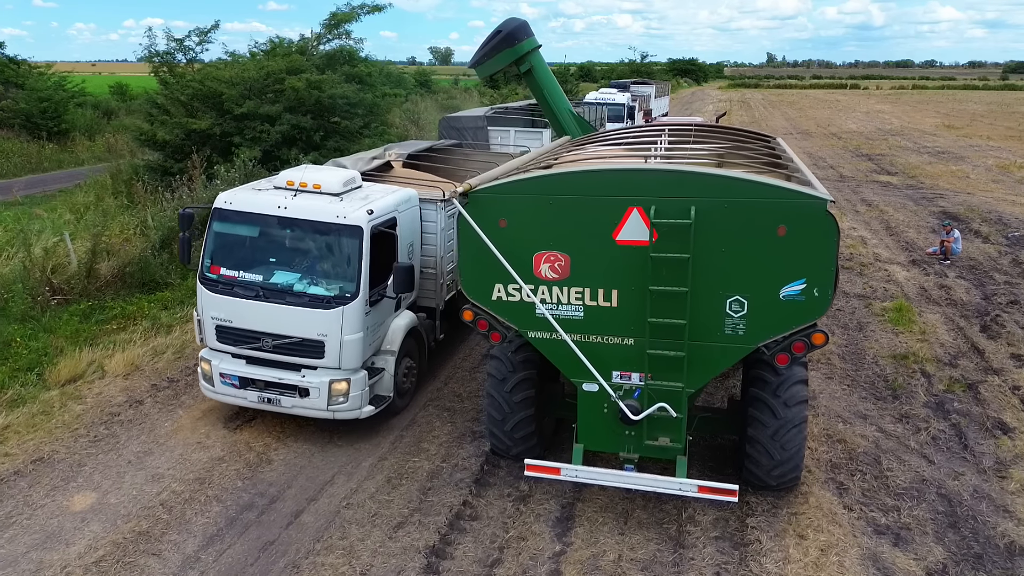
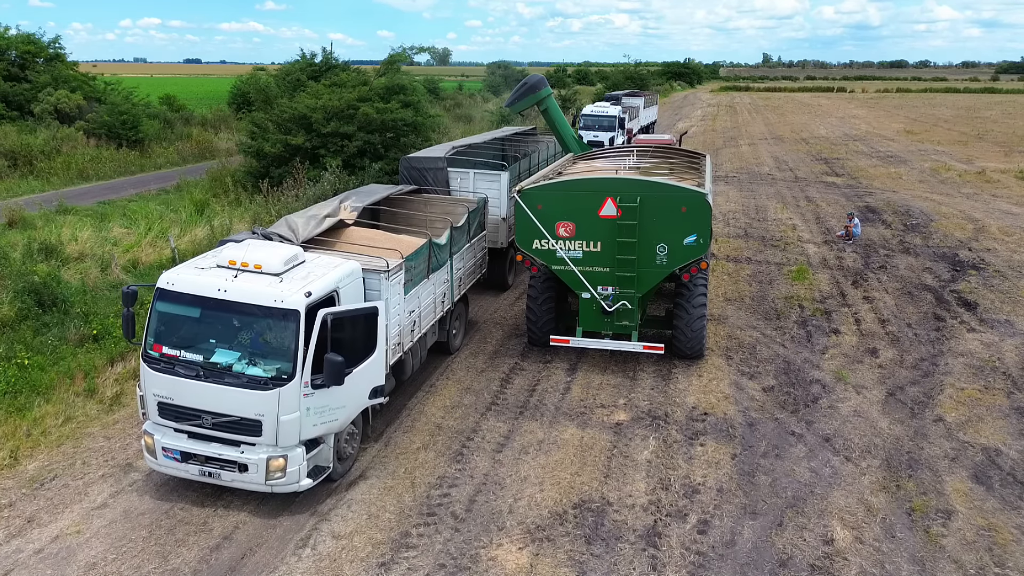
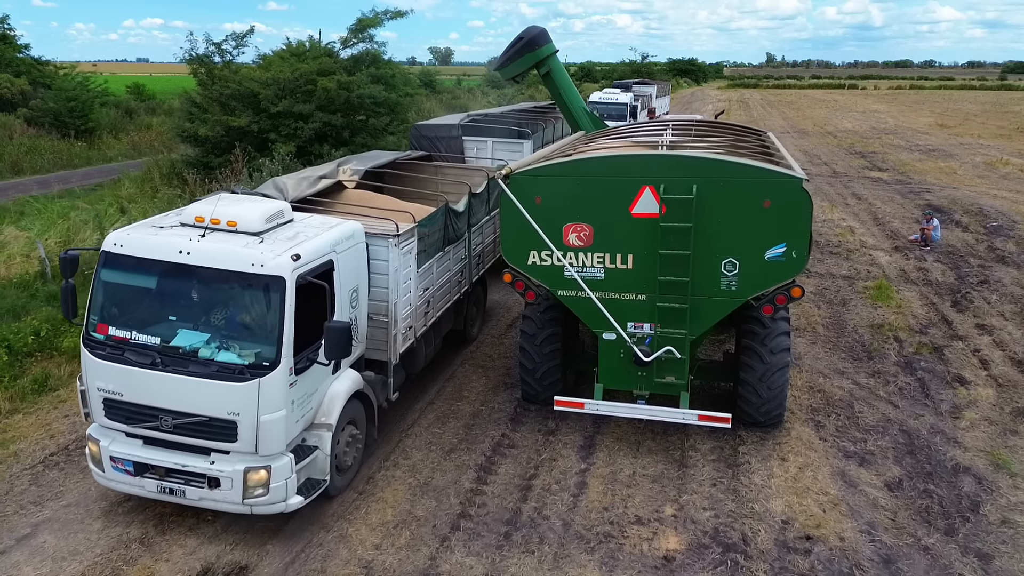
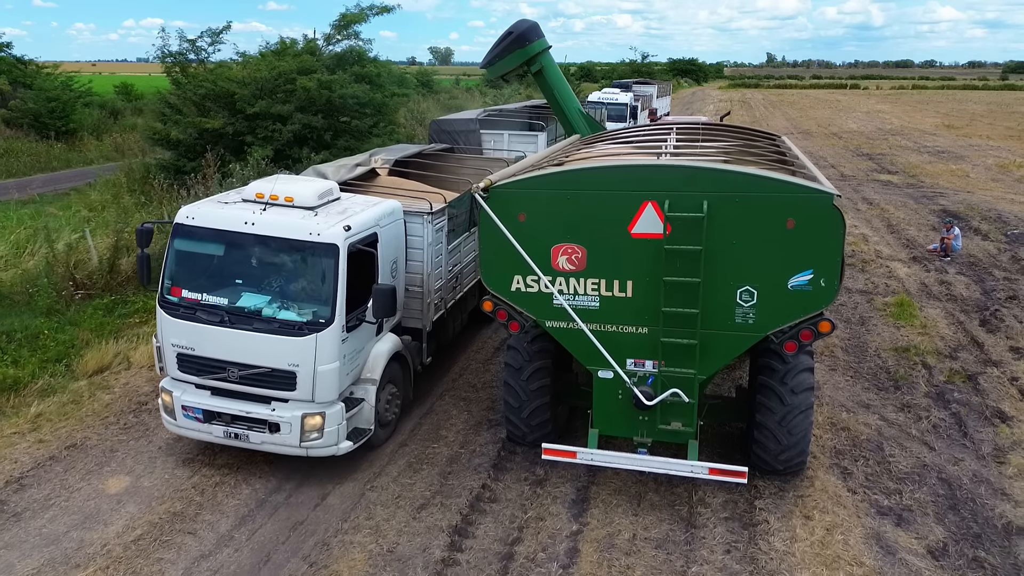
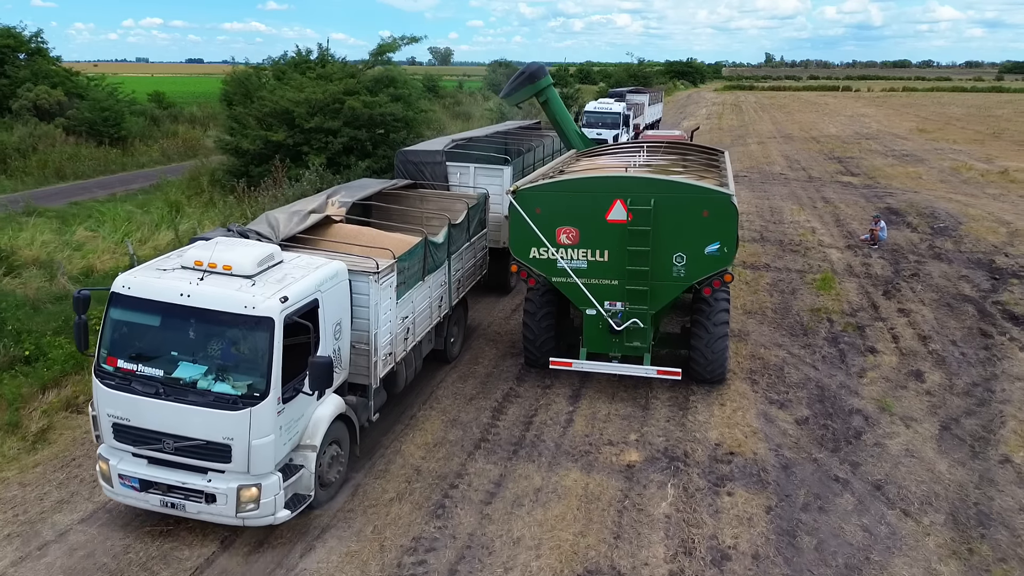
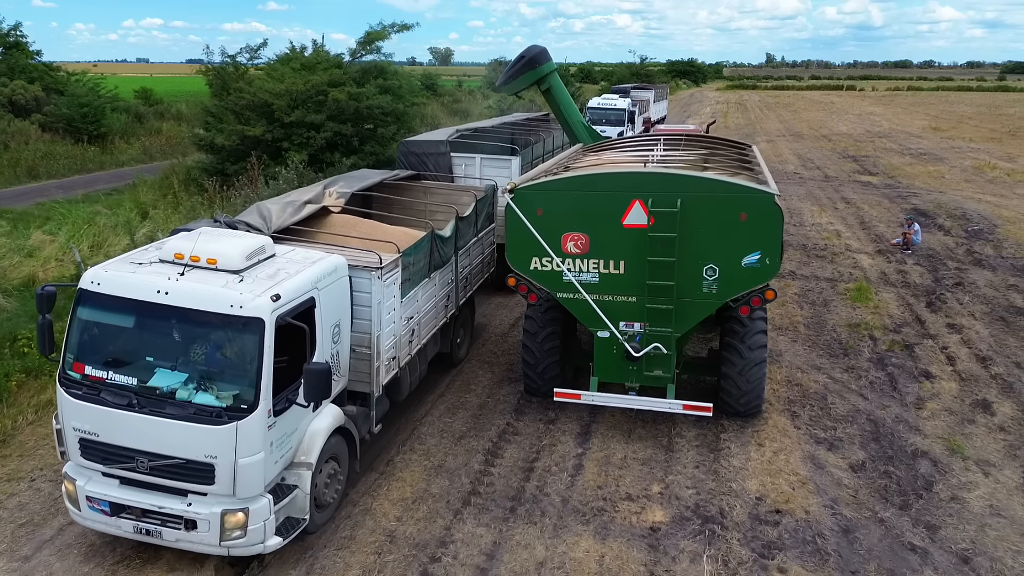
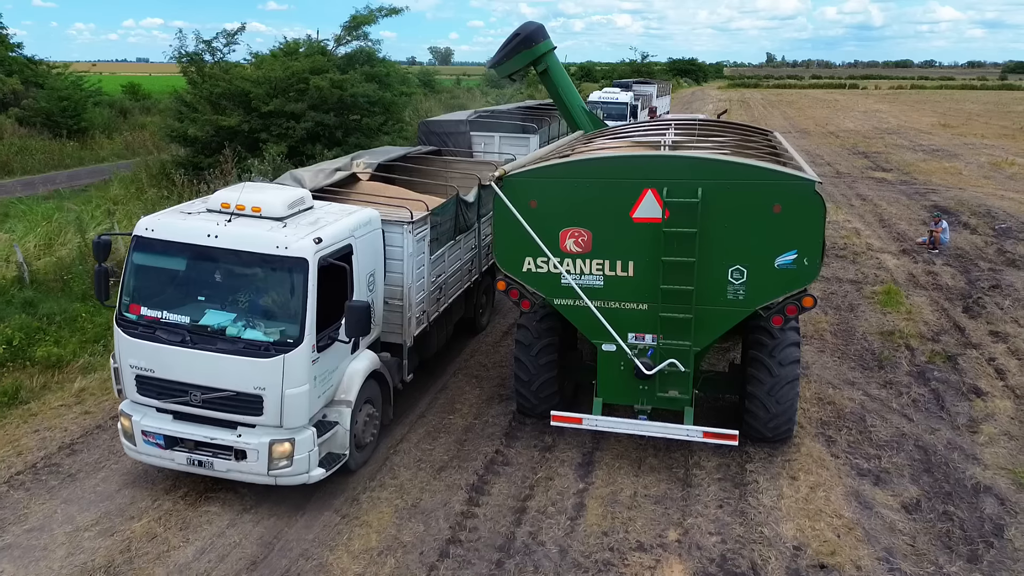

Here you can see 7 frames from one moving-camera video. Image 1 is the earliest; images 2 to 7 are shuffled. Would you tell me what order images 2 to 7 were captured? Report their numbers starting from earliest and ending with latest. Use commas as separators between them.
4, 7, 3, 6, 5, 2
